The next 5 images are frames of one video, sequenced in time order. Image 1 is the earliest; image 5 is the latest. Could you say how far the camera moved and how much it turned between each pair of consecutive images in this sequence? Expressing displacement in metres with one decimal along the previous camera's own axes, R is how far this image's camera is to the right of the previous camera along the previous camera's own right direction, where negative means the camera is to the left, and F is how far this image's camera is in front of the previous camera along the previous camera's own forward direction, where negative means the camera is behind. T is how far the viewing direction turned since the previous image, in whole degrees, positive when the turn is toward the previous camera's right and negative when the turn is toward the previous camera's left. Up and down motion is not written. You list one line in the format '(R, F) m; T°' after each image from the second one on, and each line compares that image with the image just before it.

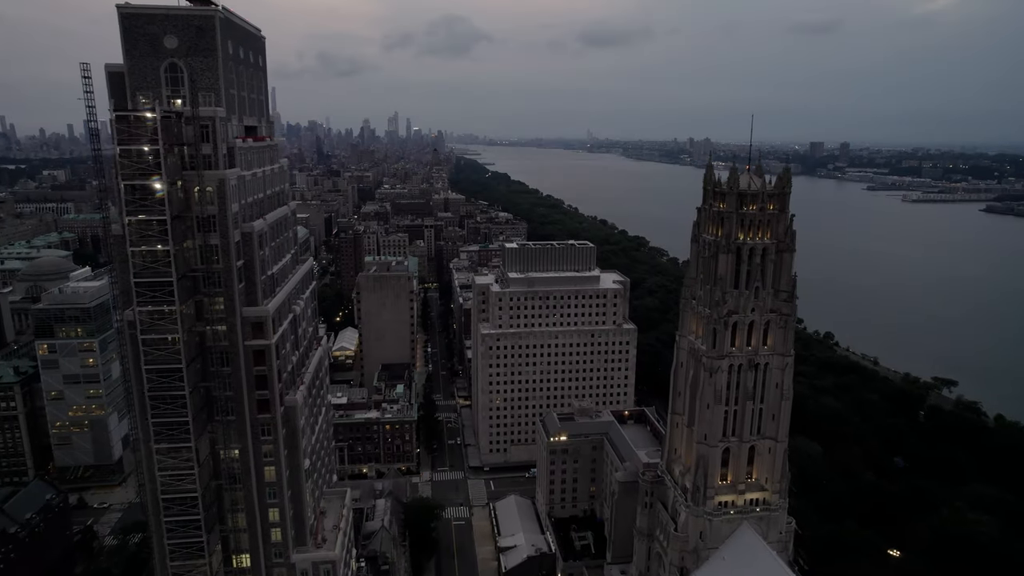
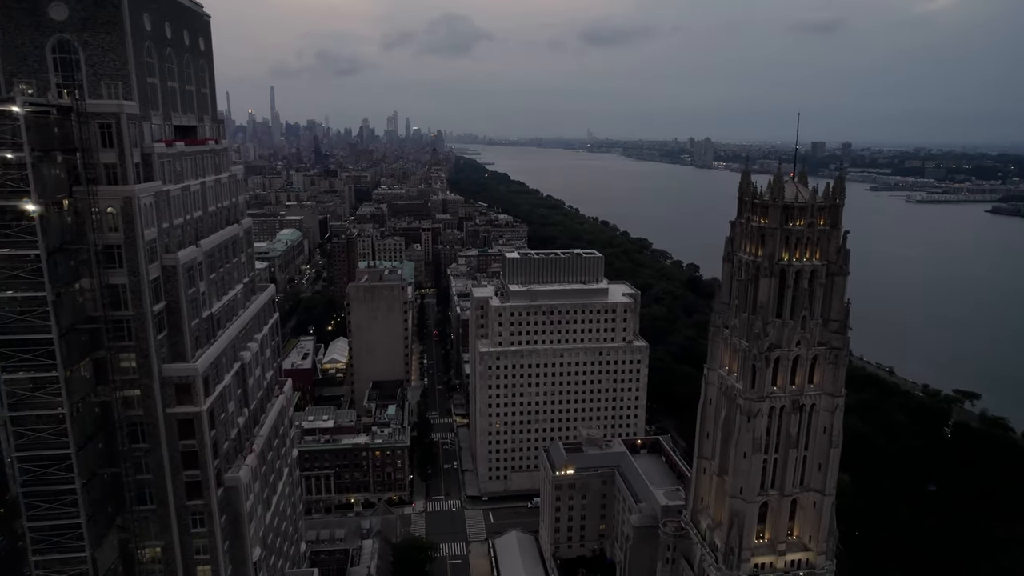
(-0.2, +7.4) m; 0°
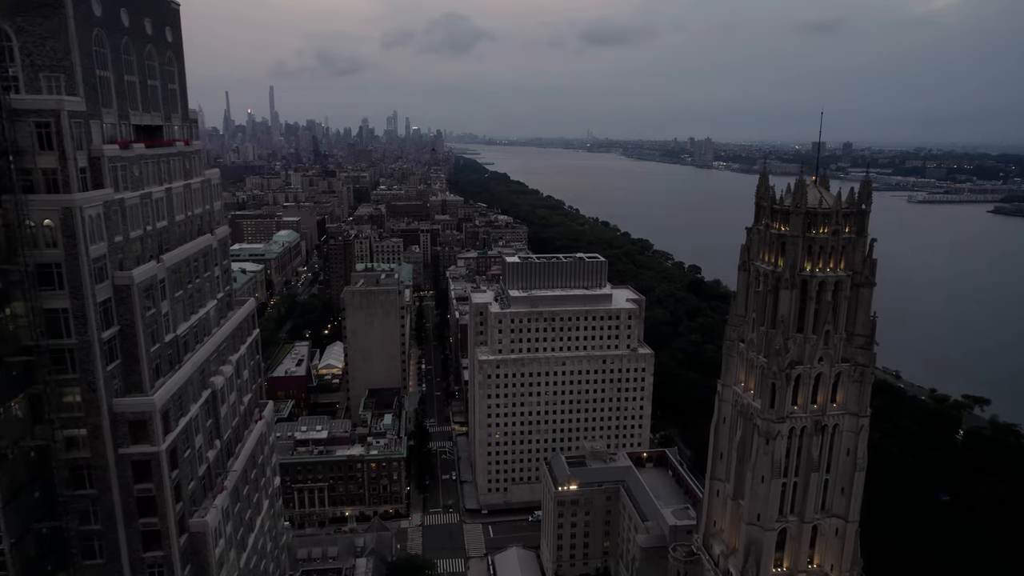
(-0.1, +3.0) m; 0°
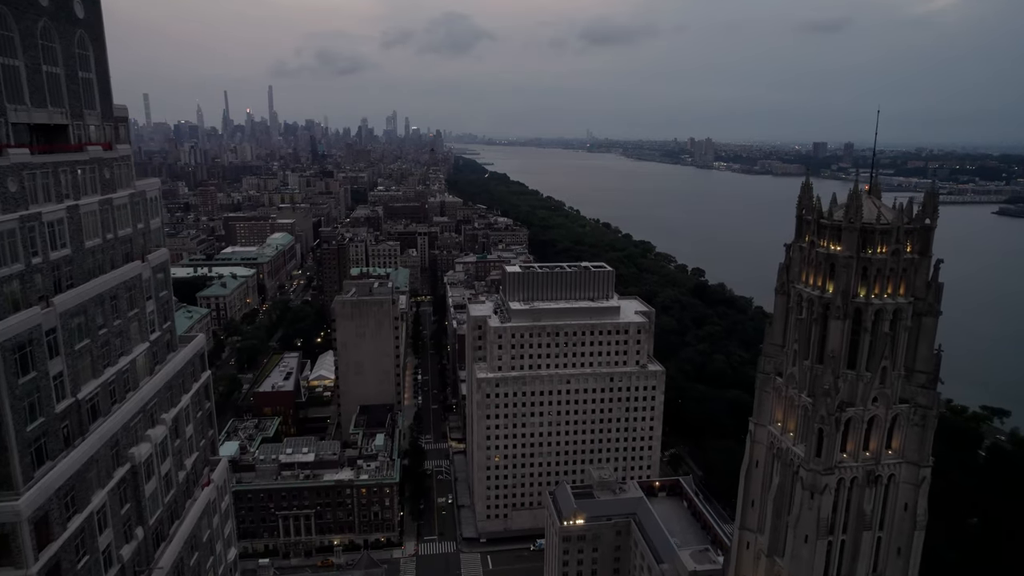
(-0.1, +5.7) m; 0°
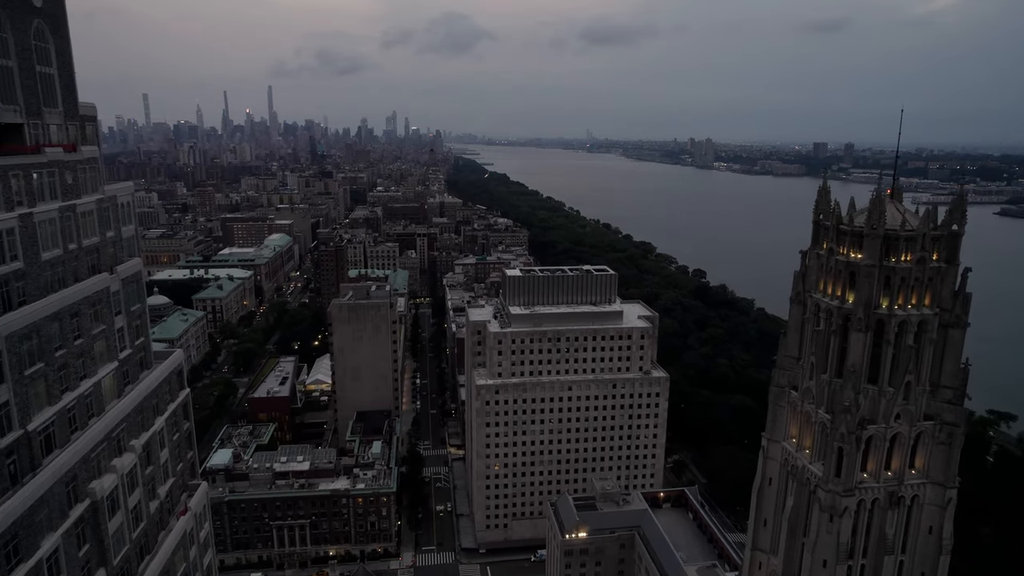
(0.0, +1.9) m; 0°
